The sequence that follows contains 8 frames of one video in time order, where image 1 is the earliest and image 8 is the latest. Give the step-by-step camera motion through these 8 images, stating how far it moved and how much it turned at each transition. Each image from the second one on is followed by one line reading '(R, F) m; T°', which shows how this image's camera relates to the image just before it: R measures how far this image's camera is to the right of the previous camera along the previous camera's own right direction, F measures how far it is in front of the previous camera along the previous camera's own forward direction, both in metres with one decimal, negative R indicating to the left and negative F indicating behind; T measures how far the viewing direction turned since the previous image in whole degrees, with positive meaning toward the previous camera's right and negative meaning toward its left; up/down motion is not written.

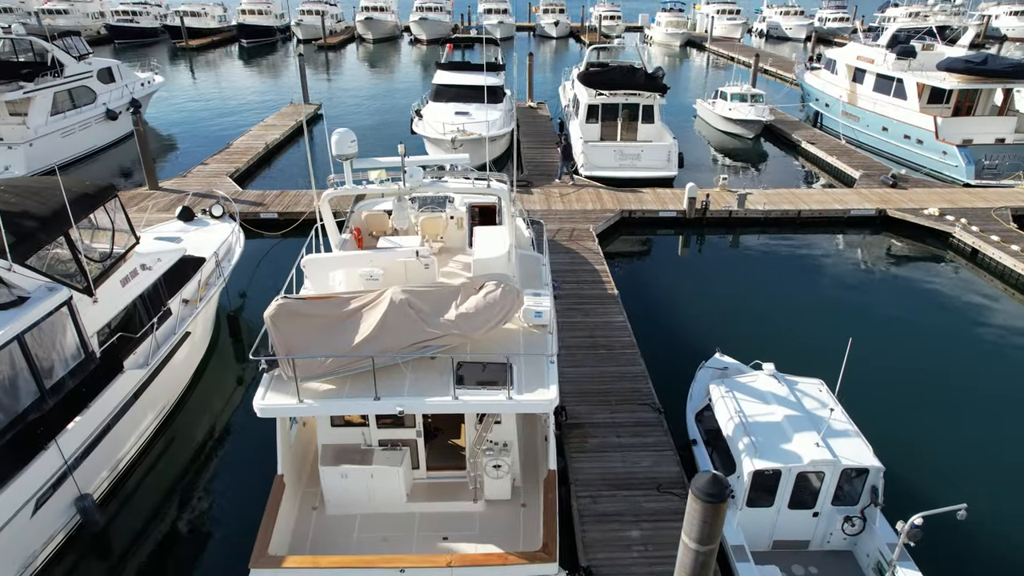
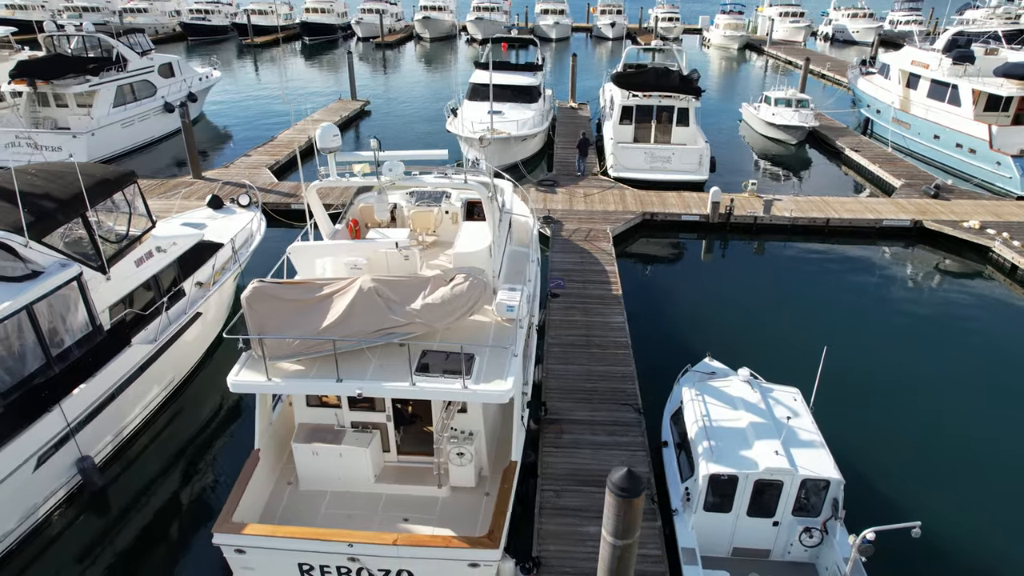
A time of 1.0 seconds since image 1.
(+0.9, -0.1) m; -5°
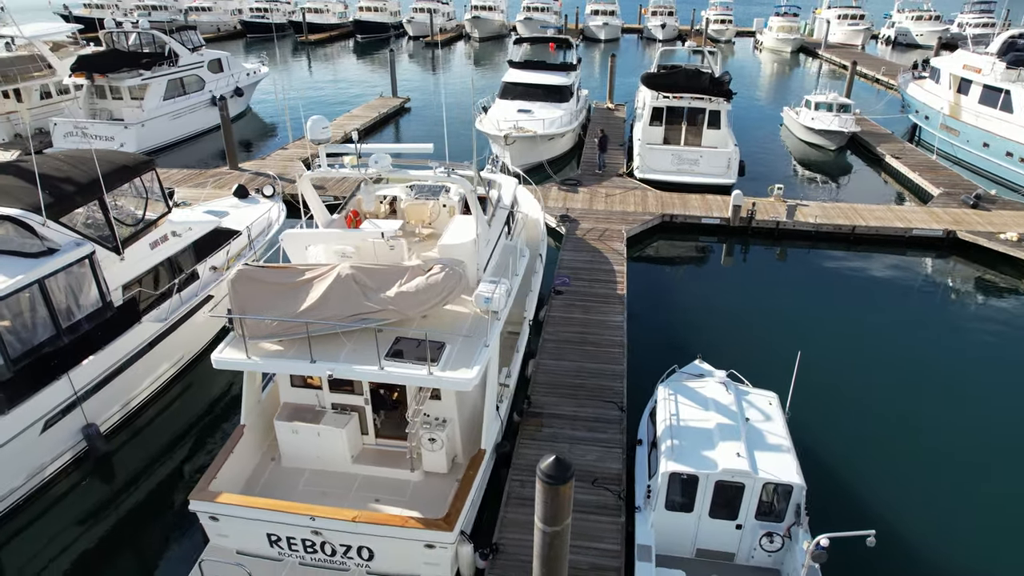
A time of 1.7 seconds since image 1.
(+0.8, -0.1) m; -4°
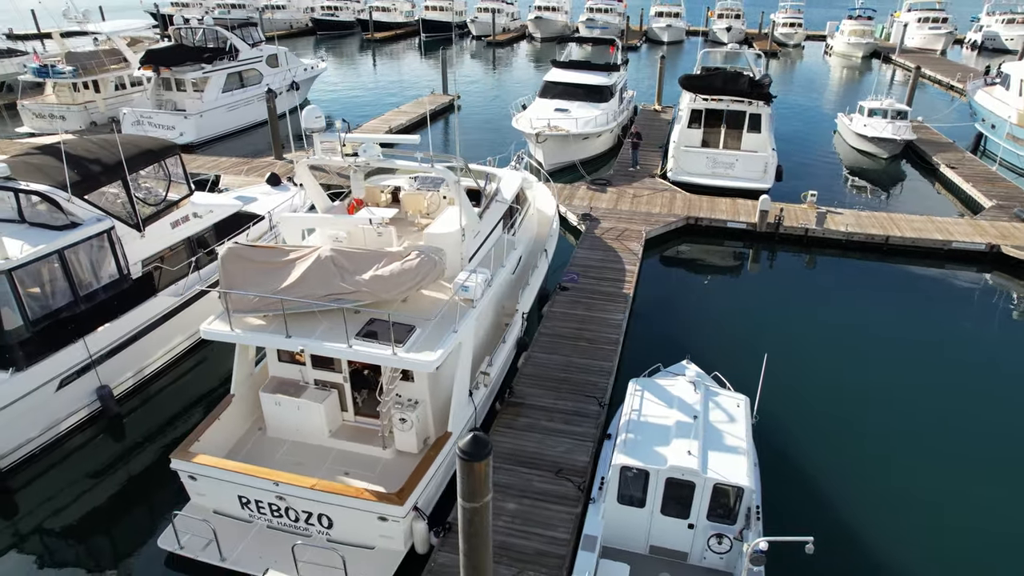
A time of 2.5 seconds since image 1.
(+0.9, -0.1) m; -5°
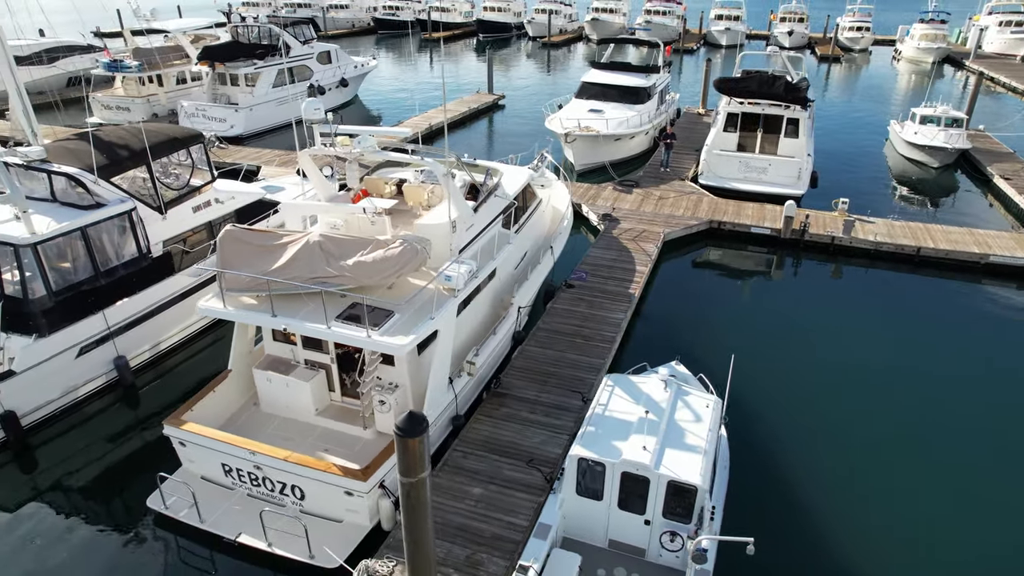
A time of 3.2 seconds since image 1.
(+0.8, -0.1) m; -5°
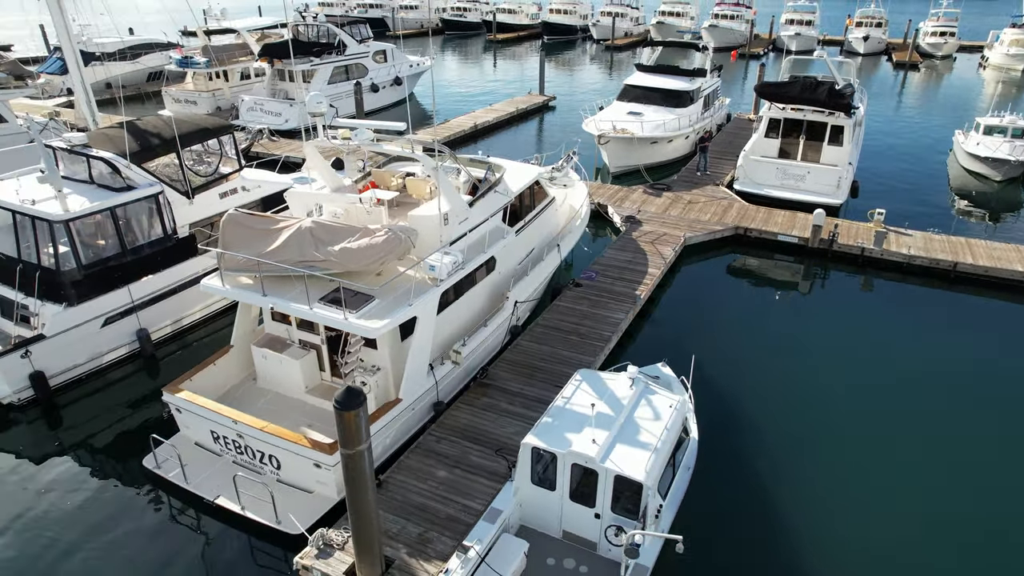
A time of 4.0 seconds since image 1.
(+1.0, -0.1) m; -6°
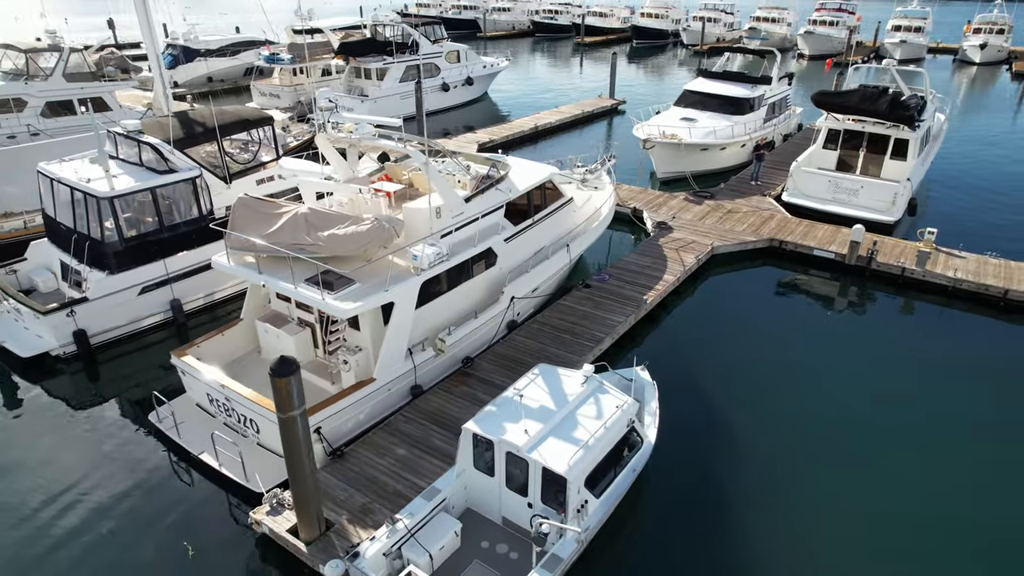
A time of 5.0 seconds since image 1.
(+1.4, -0.2) m; -8°
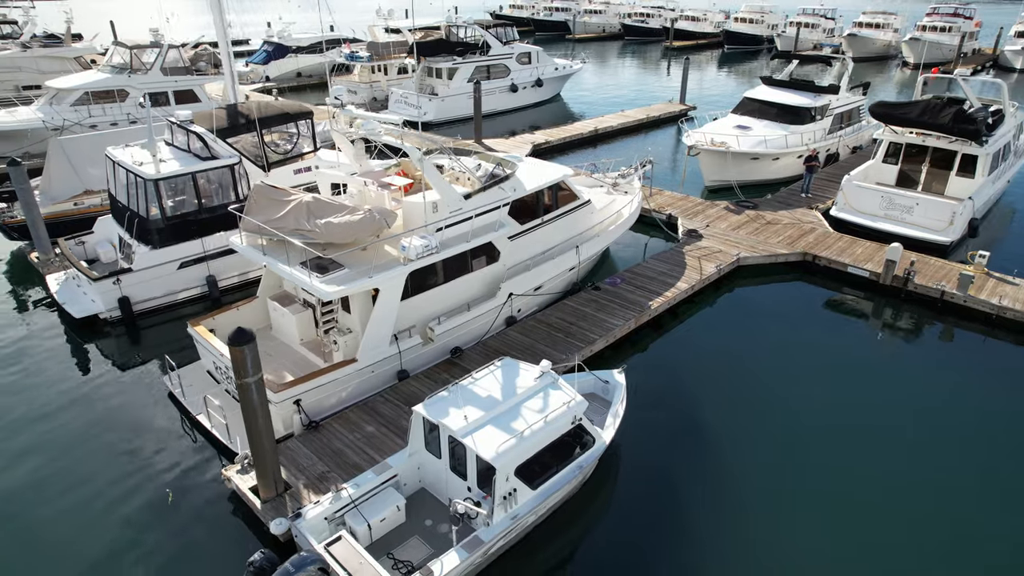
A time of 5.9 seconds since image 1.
(+1.4, -0.2) m; -8°
